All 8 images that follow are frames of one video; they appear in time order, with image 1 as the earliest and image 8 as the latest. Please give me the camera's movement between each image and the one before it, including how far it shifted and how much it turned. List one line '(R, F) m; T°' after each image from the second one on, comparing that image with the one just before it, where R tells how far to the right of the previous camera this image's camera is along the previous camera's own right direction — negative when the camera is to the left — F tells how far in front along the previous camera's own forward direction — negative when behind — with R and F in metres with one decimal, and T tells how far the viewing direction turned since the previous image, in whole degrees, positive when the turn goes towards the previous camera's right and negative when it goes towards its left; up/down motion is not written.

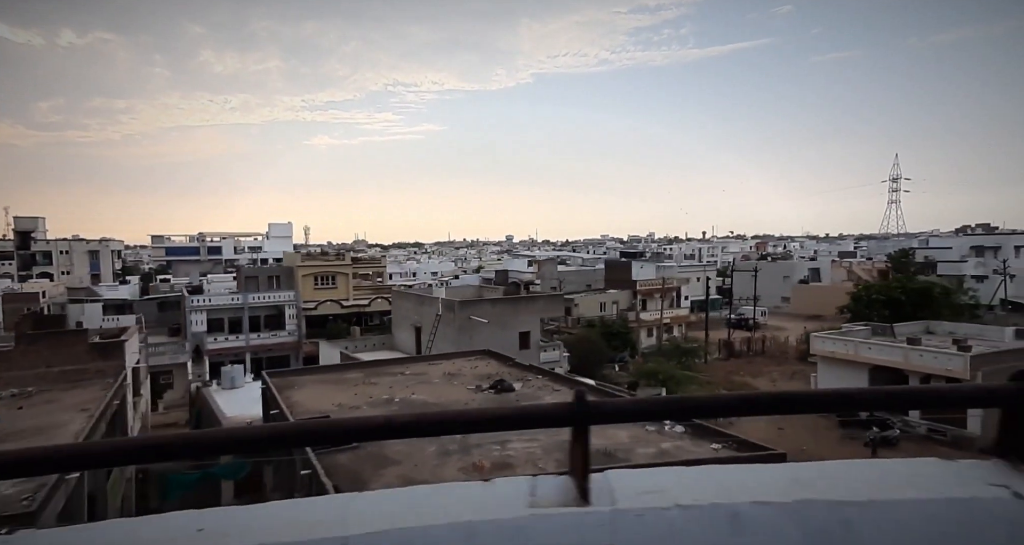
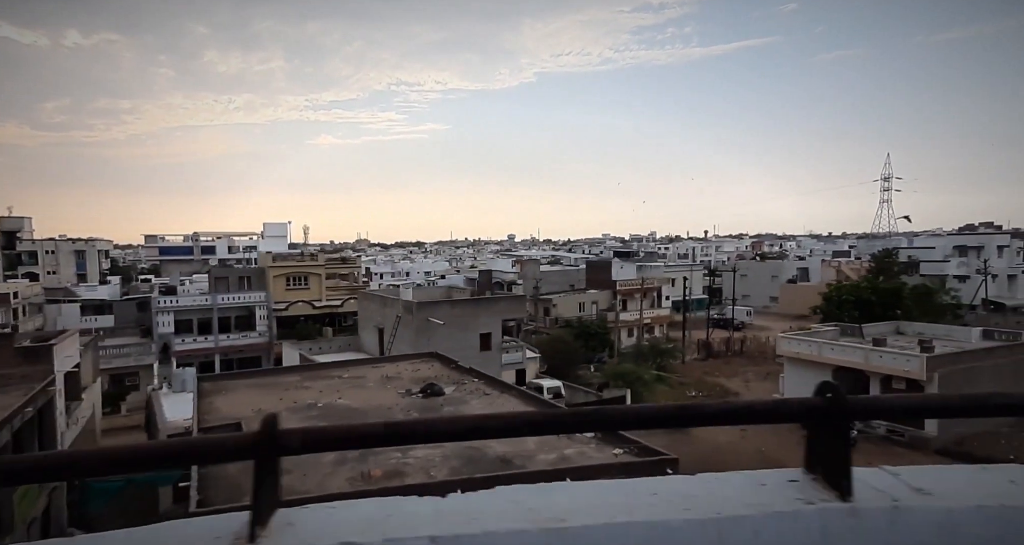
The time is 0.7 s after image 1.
(+0.5, +0.1) m; +1°
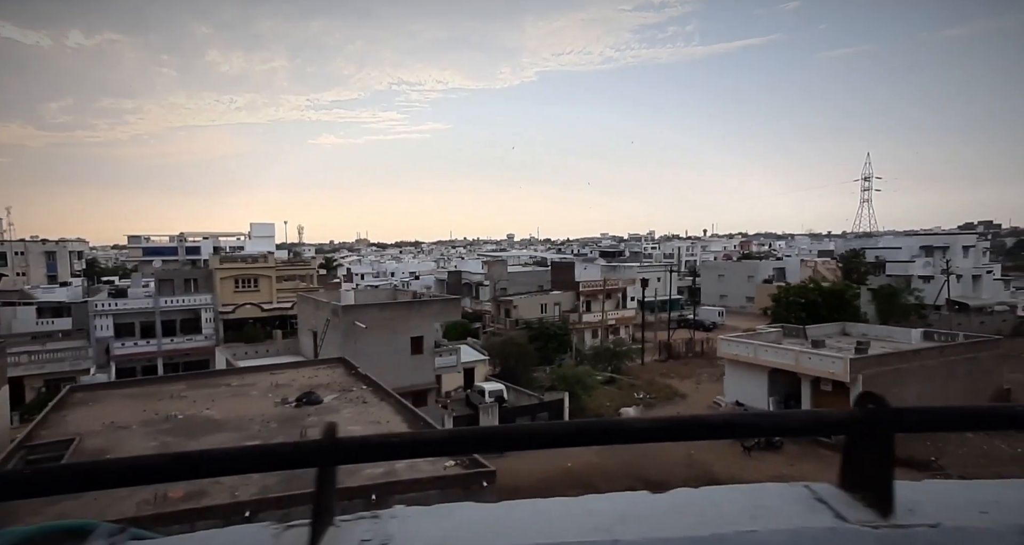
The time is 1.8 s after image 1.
(+0.8, +0.1) m; +2°
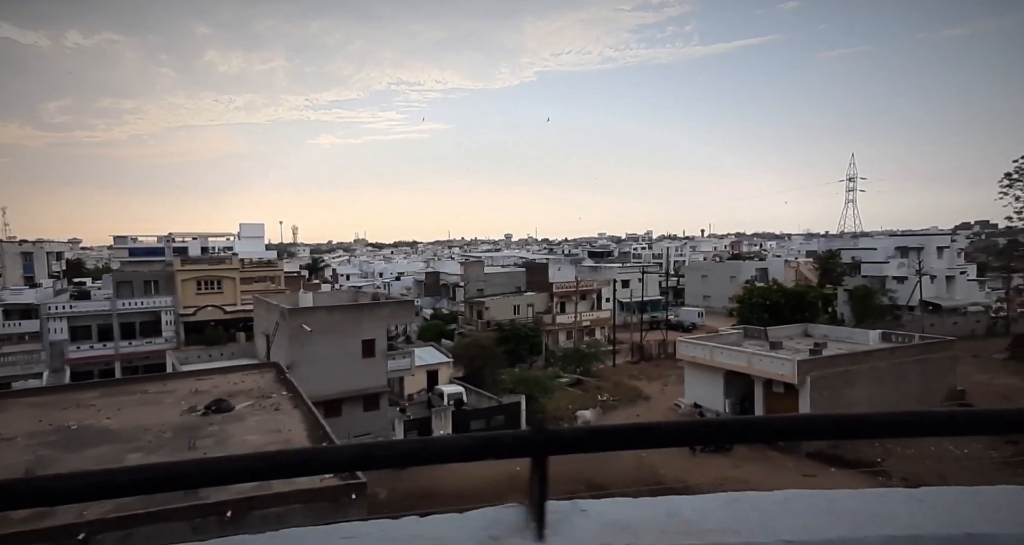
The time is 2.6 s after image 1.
(+0.5, +0.1) m; +1°
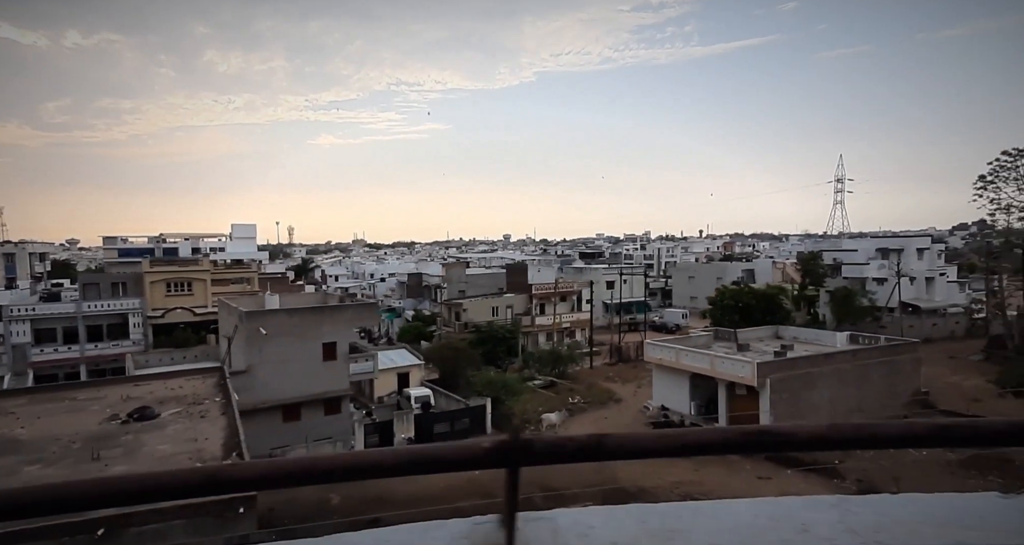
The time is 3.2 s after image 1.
(+0.4, +0.1) m; +1°
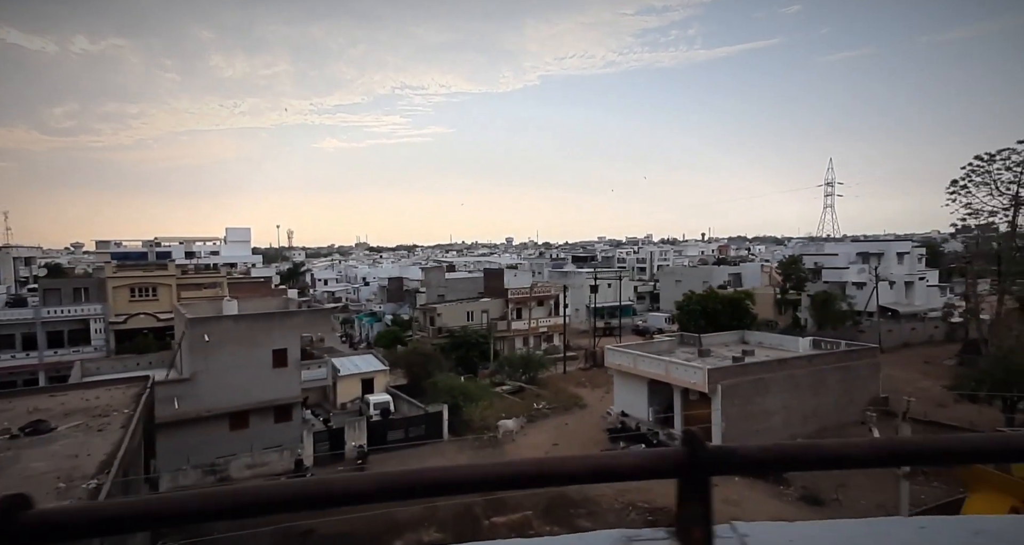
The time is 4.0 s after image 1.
(+0.6, +0.1) m; +1°
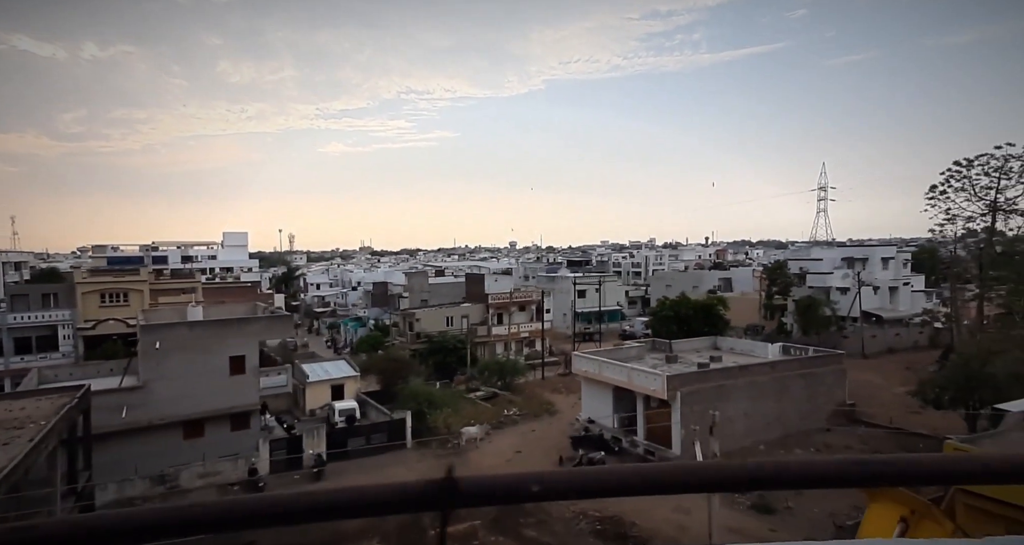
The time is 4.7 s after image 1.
(+0.5, +0.1) m; +1°
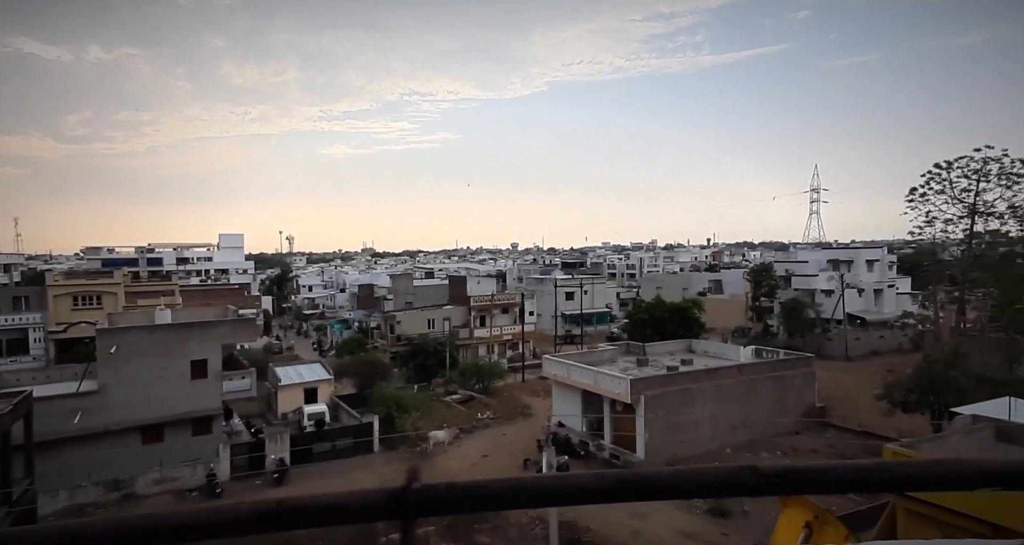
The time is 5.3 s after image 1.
(+0.4, +0.1) m; +1°
